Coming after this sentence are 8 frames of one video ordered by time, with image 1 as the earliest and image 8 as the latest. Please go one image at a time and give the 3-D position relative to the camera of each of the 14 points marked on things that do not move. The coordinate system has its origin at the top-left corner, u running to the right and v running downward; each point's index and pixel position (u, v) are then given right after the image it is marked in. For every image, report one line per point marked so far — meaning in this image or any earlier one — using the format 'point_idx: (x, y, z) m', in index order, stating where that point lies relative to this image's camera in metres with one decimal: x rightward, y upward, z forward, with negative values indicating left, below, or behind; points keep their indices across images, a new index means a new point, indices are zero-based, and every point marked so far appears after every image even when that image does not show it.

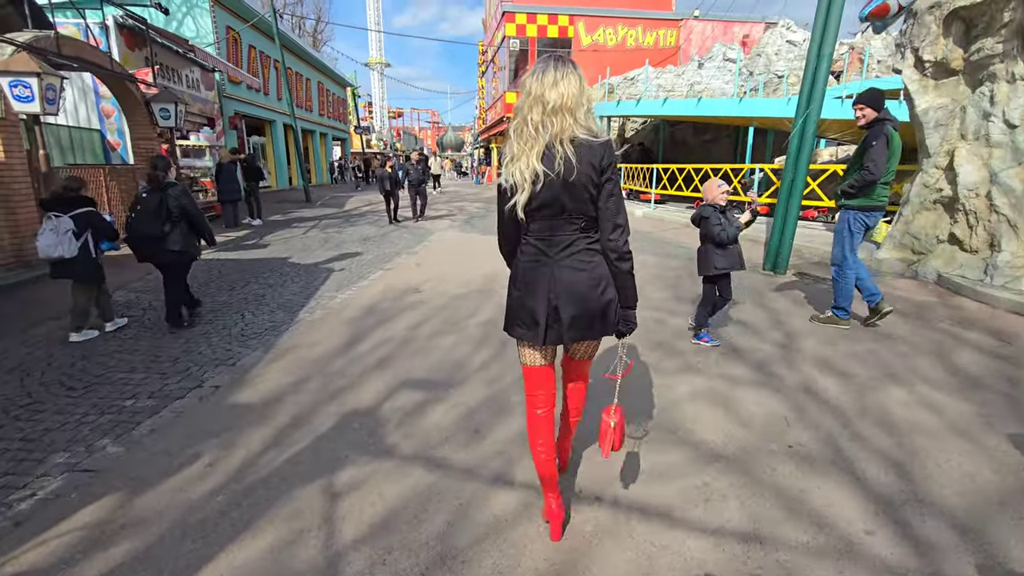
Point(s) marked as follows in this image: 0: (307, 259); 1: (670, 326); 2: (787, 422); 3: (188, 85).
0: (-3.5, +0.5, +8.7) m
1: (+1.4, -0.3, +4.6) m
2: (+1.6, -0.8, +3.0) m
3: (-9.2, +5.8, +14.5) m
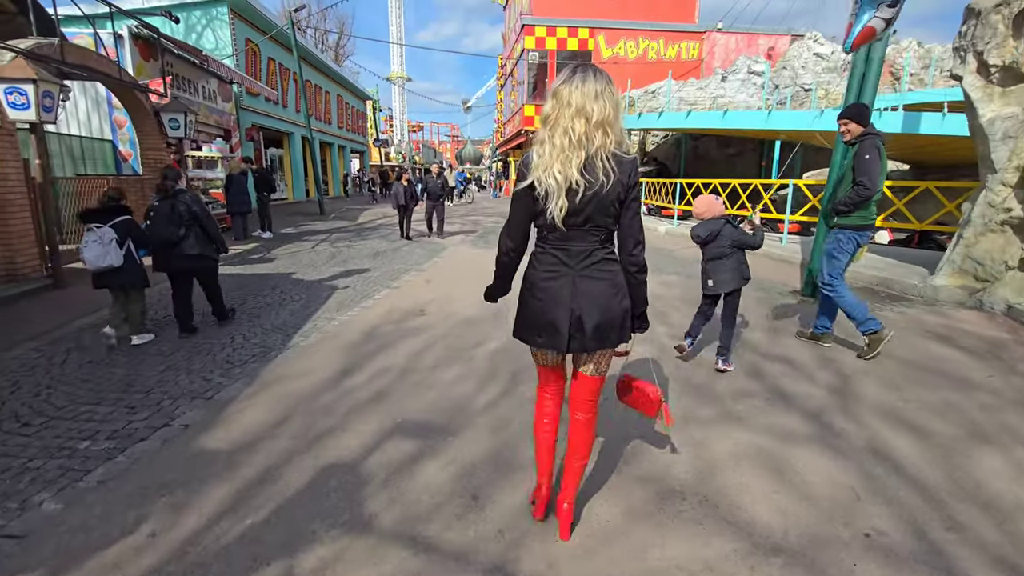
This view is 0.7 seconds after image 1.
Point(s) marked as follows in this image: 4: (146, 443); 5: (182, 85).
0: (-3.3, +0.2, +8.3) m
1: (+1.5, -0.6, +4.0) m
2: (+1.6, -1.0, +2.4) m
3: (-8.7, +5.4, +14.4) m
4: (-2.3, -1.0, +3.2) m
5: (-8.5, +5.2, +13.1) m
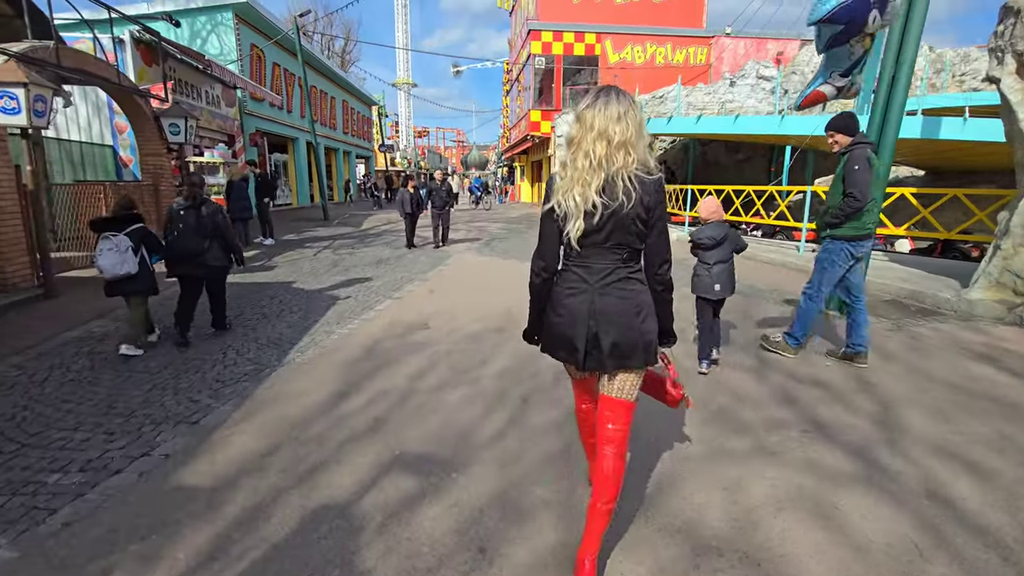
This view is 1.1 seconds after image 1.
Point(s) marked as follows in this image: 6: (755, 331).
0: (-3.2, +0.1, +8.0) m
1: (+1.6, -0.7, +3.7) m
2: (+1.7, -1.1, +2.1) m
3: (-8.5, +5.2, +14.3) m
4: (-2.2, -1.1, +2.9) m
5: (-8.3, +5.0, +12.9) m
6: (+2.3, -0.4, +4.9) m
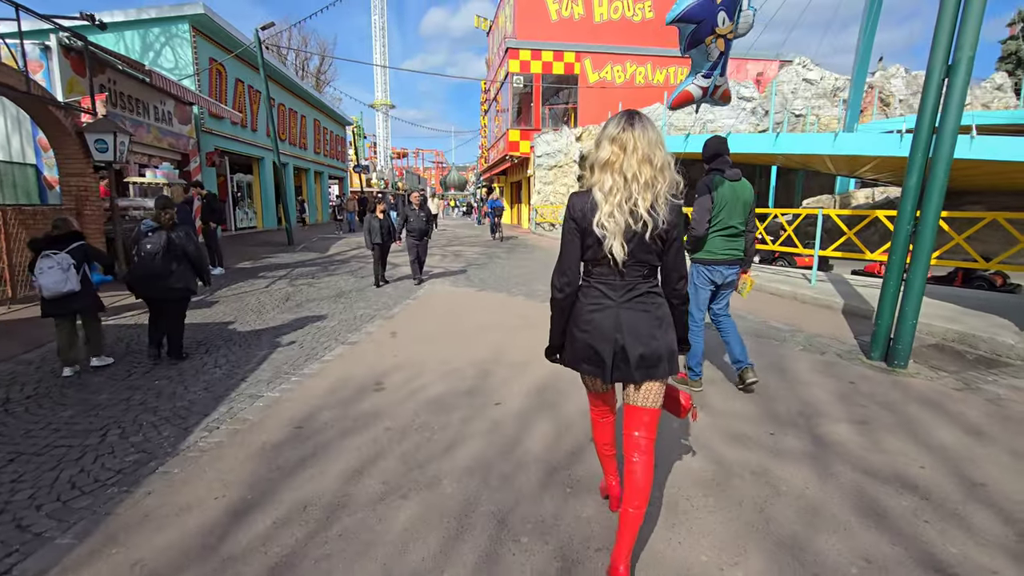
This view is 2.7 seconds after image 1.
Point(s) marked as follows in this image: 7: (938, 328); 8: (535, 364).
0: (-3.5, -0.5, +6.9) m
1: (+1.4, -1.1, +2.7) m
2: (+1.6, -1.4, +1.1) m
3: (-9.1, +4.4, +13.1) m
4: (-2.3, -1.4, +1.7) m
5: (-8.8, +4.2, +11.7) m
6: (+2.2, -0.8, +3.9) m
7: (+4.2, -0.4, +5.0) m
8: (+0.2, -0.7, +4.9) m
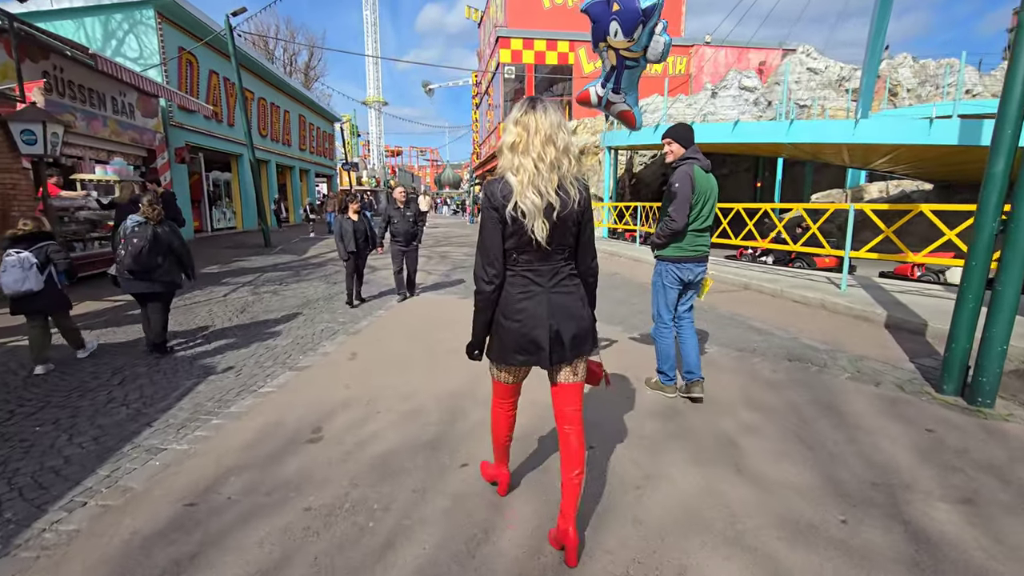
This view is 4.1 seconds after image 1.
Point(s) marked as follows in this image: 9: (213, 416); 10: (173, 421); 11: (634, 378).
0: (-3.6, -0.6, +5.9) m
1: (+1.3, -1.2, +1.7) m
2: (+1.5, -1.5, +0.1) m
3: (-9.3, +4.2, +12.0) m
4: (-2.5, -1.6, +0.7) m
5: (-9.1, +4.1, +10.7) m
6: (+2.0, -0.9, +3.0) m
7: (+4.0, -0.5, +4.1) m
8: (+0.1, -0.8, +3.9) m
9: (-2.3, -1.0, +3.9) m
10: (-2.5, -1.0, +3.8) m
11: (+1.0, -0.7, +4.2) m
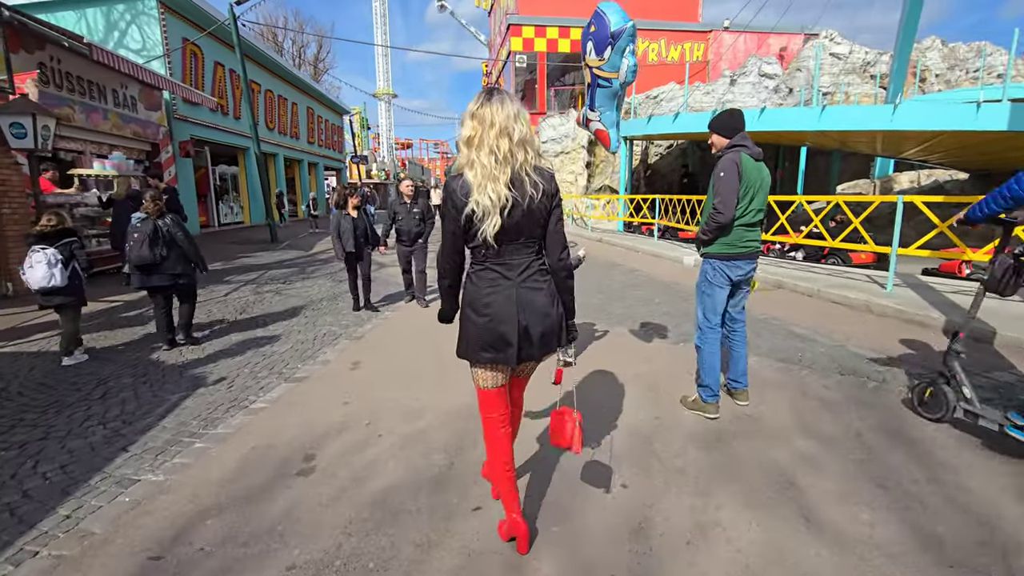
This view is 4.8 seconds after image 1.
0: (-3.5, -0.7, +5.5) m
1: (+1.4, -1.3, +1.3) m
2: (+1.5, -1.6, -0.4) m
3: (-9.1, +4.3, +11.7) m
4: (-2.4, -1.7, +0.3) m
5: (-8.8, +4.1, +10.4) m
6: (+2.1, -1.0, +2.5) m
7: (+4.2, -0.5, +3.6) m
8: (+0.2, -0.9, +3.5) m
9: (-2.2, -1.0, +3.5) m
10: (-2.4, -1.0, +3.4) m
11: (+1.1, -0.8, +3.8) m
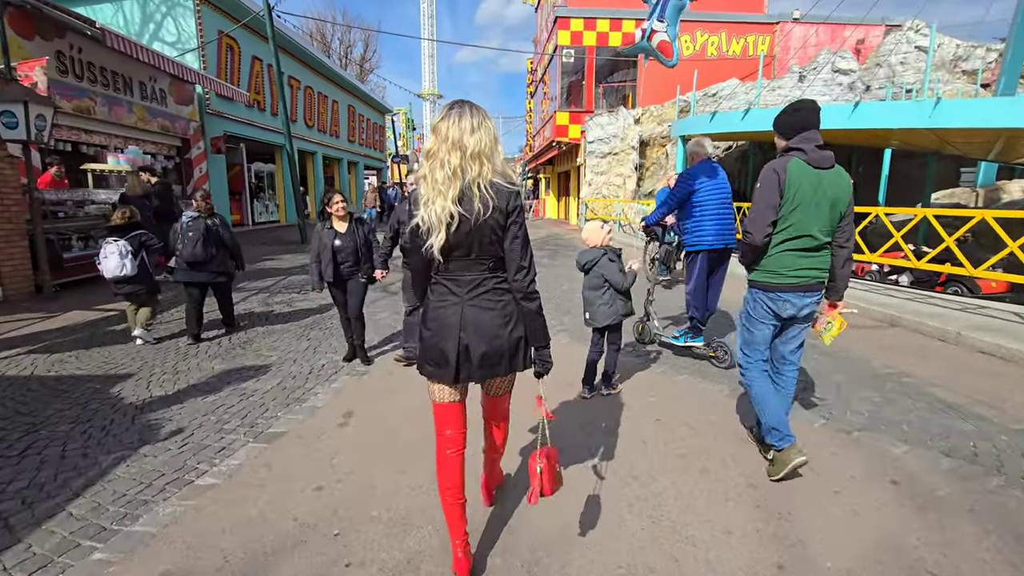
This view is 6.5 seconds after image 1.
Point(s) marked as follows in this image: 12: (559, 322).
0: (-3.1, -0.8, +4.6) m
1: (+1.3, -1.5, 0.0) m
2: (+1.4, -1.9, -1.6) m
3: (-8.1, +4.2, +11.2) m
4: (-2.5, -1.8, -0.7) m
5: (-8.0, +4.1, +9.8) m
6: (+2.2, -1.3, +1.2) m
7: (+4.3, -0.9, +2.1) m
8: (+0.3, -1.2, +2.3) m
9: (-2.0, -1.2, +2.5) m
10: (-2.3, -1.2, +2.4) m
11: (+1.3, -1.1, +2.5) m
12: (+0.6, -0.4, +6.4) m
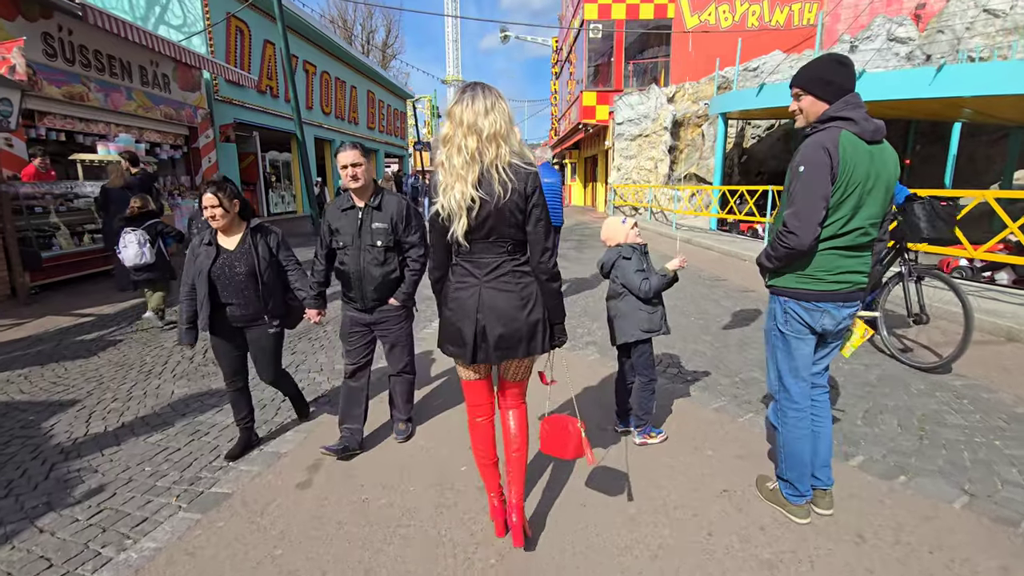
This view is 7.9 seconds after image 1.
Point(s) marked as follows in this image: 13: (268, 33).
0: (-3.0, -0.9, +3.8) m
1: (+1.2, -1.7, -0.9) m
2: (+1.2, -2.1, -2.6) m
3: (-7.6, +4.3, +10.6) m
4: (-2.7, -2.1, -1.4) m
5: (-7.6, +4.1, +9.2) m
6: (+2.1, -1.4, +0.2) m
7: (+4.3, -1.0, +0.9) m
8: (+0.3, -1.3, +1.4) m
9: (-2.0, -1.3, +1.7) m
10: (-2.2, -1.4, +1.7) m
11: (+1.3, -1.2, +1.5) m
12: (+0.8, -0.4, +5.4) m
13: (-7.5, +7.9, +15.7) m
